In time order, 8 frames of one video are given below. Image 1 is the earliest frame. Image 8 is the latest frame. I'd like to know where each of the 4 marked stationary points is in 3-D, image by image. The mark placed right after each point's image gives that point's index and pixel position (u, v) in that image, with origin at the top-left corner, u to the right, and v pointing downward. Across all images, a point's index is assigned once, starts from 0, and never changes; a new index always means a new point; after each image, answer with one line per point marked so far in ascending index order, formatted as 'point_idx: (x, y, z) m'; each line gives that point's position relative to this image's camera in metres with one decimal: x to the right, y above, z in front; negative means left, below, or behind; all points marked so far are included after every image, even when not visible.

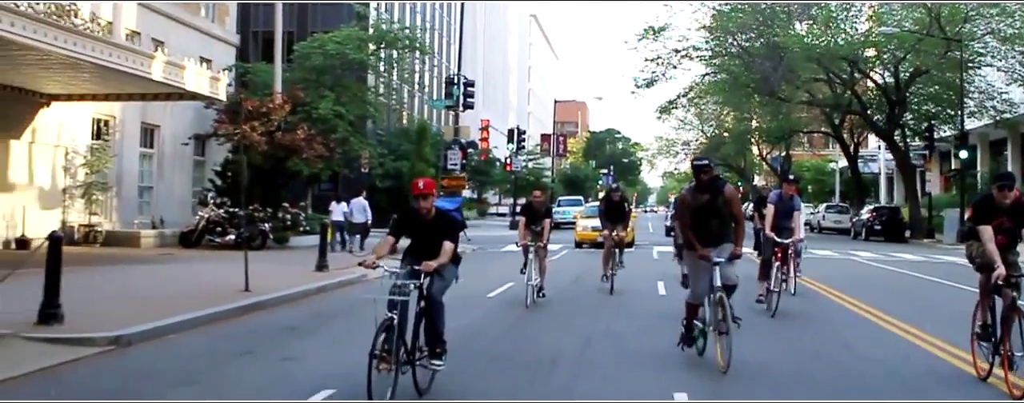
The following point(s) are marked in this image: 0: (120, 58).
0: (-6.5, +2.4, +19.0) m
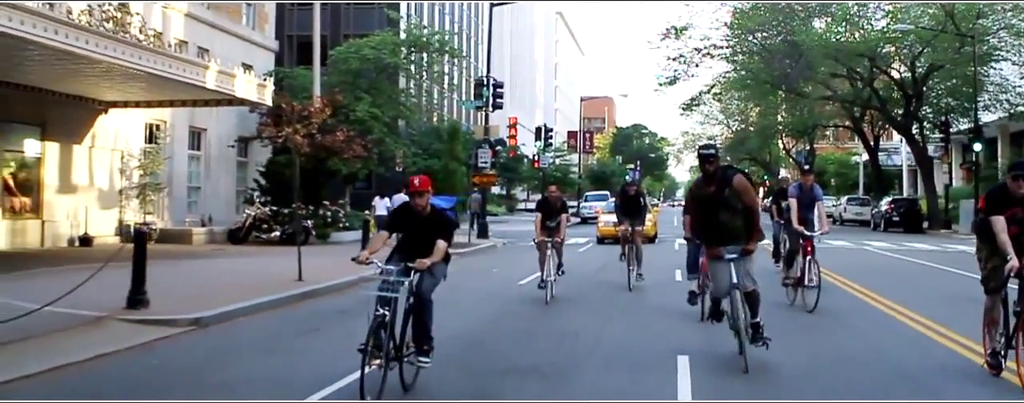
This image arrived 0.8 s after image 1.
0: (-6.0, +2.4, +20.4) m
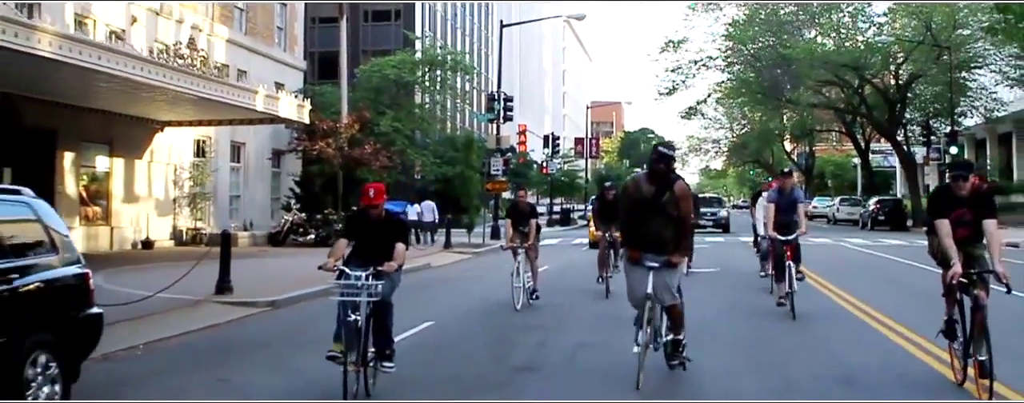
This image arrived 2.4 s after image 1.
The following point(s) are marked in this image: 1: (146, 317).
0: (-5.8, +2.2, +23.5) m
1: (-4.4, -1.4, +13.2) m
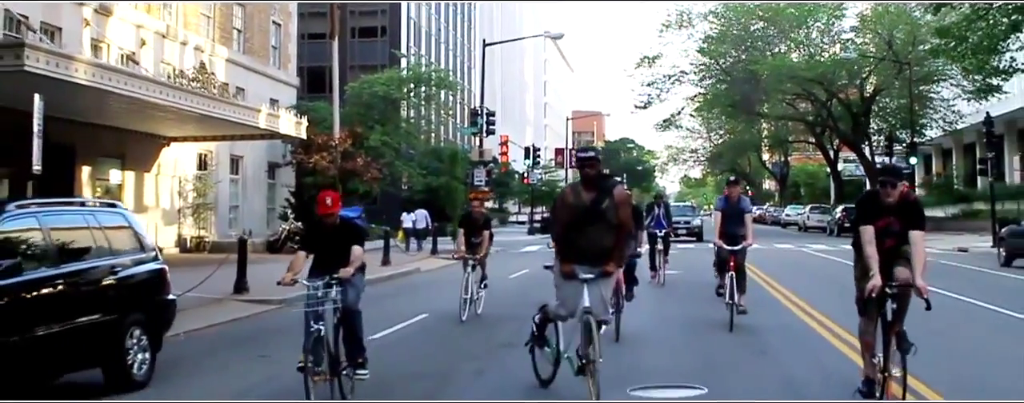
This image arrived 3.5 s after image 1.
0: (-6.2, +2.0, +25.4) m
1: (-4.6, -1.5, +15.2) m
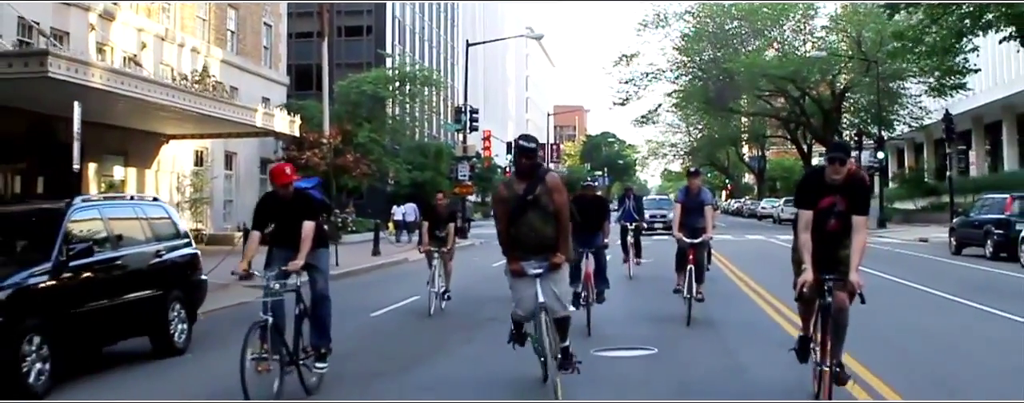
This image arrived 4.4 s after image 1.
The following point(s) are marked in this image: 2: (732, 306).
0: (-6.6, +2.1, +26.9) m
1: (-4.9, -1.4, +16.7) m
2: (+3.3, -1.6, +16.6) m
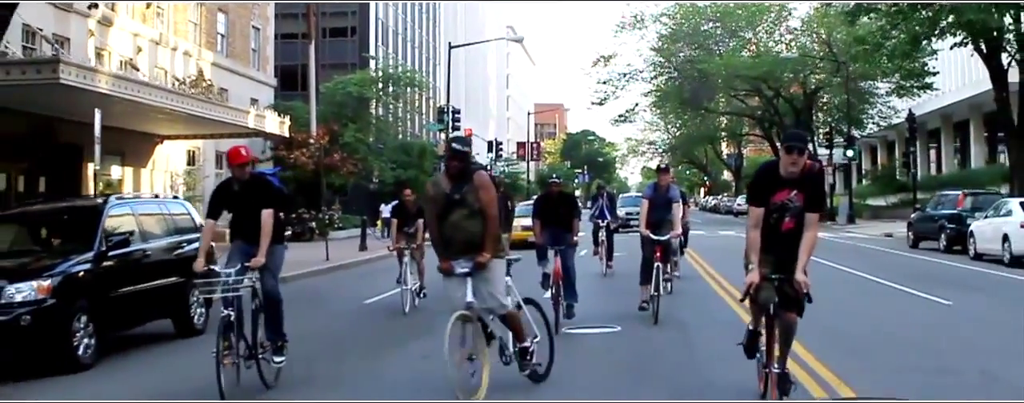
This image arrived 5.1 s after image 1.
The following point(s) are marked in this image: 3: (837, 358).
0: (-7.1, +2.2, +28.1) m
1: (-5.2, -1.4, +17.9) m
2: (+3.0, -1.5, +18.0) m
3: (+3.3, -1.6, +11.3) m
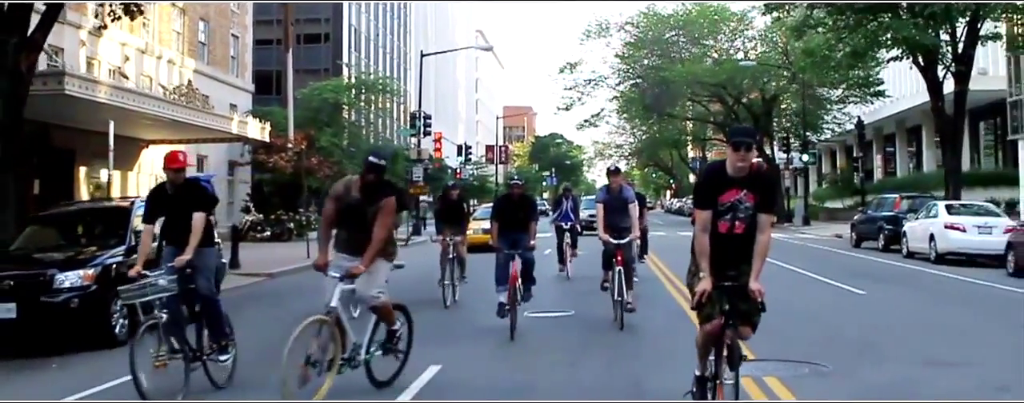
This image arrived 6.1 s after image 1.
0: (-8.0, +2.1, +29.6) m
1: (-5.7, -1.4, +19.5) m
2: (+2.5, -1.5, +19.8) m
3: (+3.0, -1.6, +13.2) m
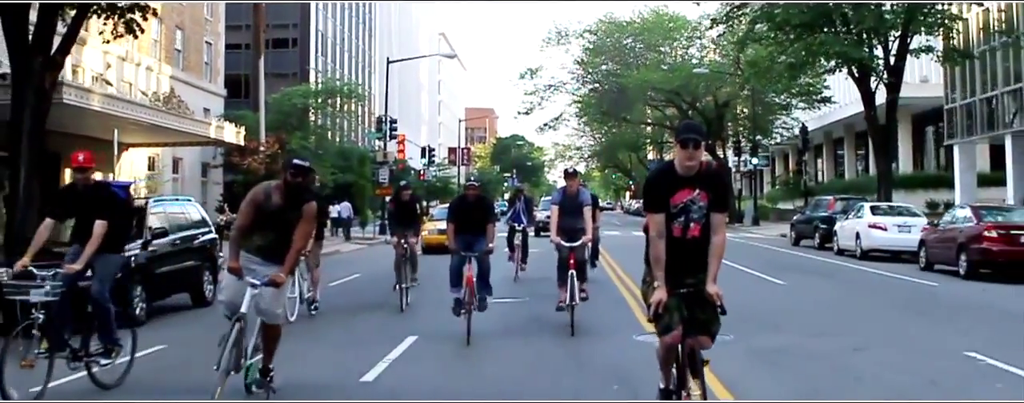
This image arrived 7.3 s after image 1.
0: (-9.0, +2.1, +31.3) m
1: (-6.4, -1.5, +21.3) m
2: (+1.7, -1.6, +21.8) m
3: (+2.5, -1.6, +15.2) m
